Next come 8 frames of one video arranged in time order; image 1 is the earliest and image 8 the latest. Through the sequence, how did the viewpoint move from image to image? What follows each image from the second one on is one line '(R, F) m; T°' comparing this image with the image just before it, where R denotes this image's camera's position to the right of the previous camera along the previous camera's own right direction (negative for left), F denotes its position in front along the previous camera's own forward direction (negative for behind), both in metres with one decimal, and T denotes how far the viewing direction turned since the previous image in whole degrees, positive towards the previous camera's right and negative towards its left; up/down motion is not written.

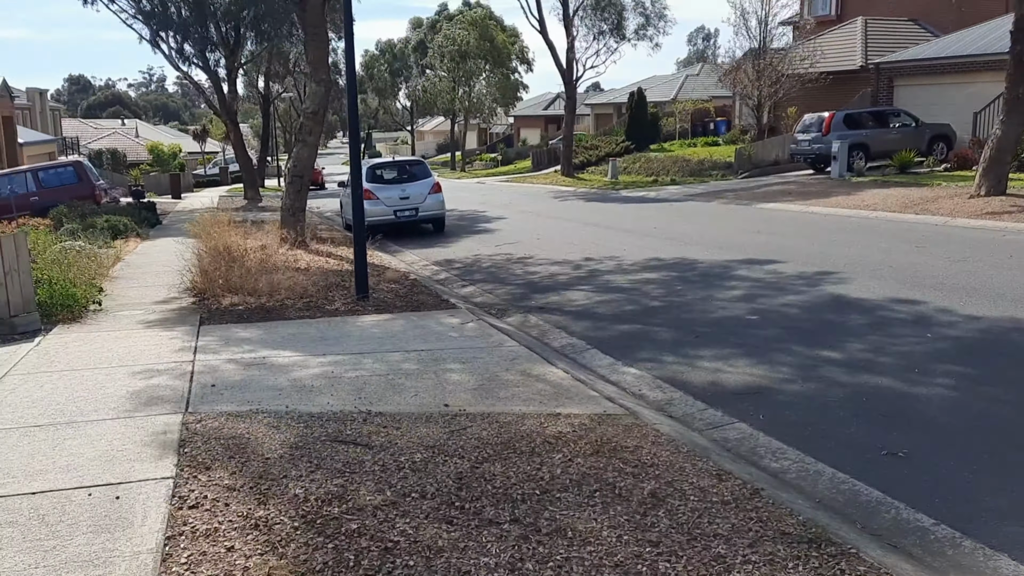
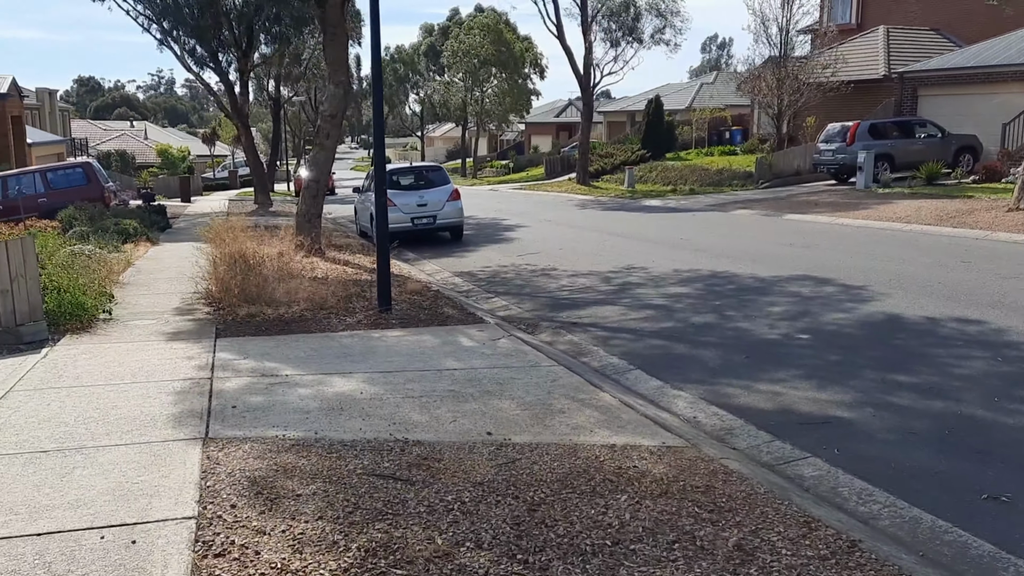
(-0.3, +0.5) m; 0°
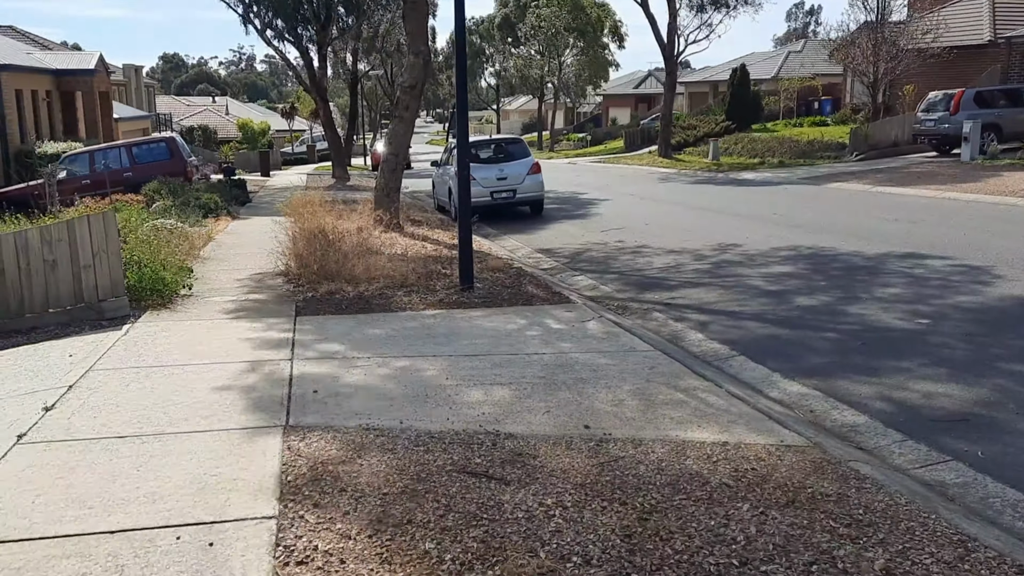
(-0.2, +0.4) m; -5°
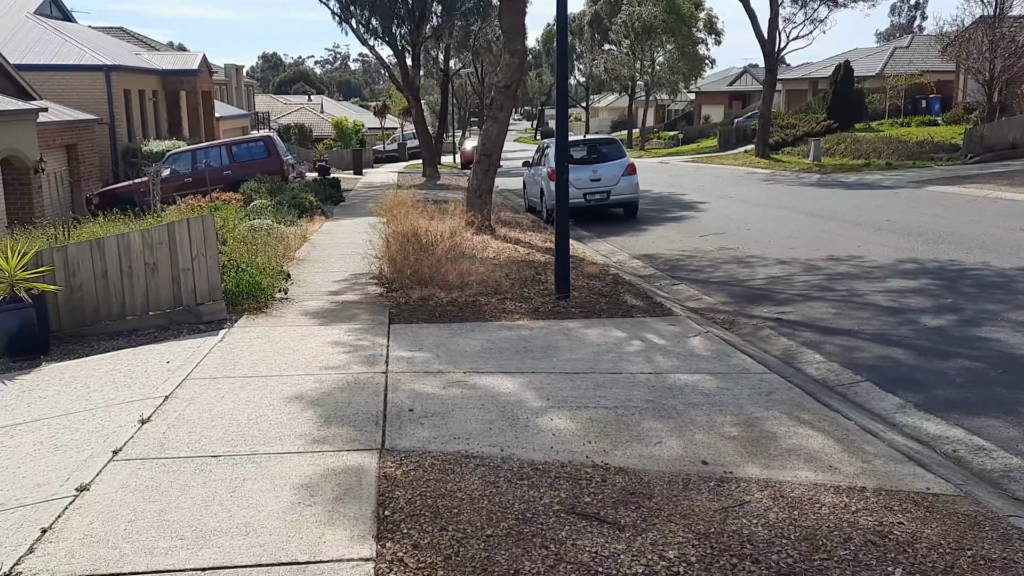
(-0.2, +0.3) m; -5°
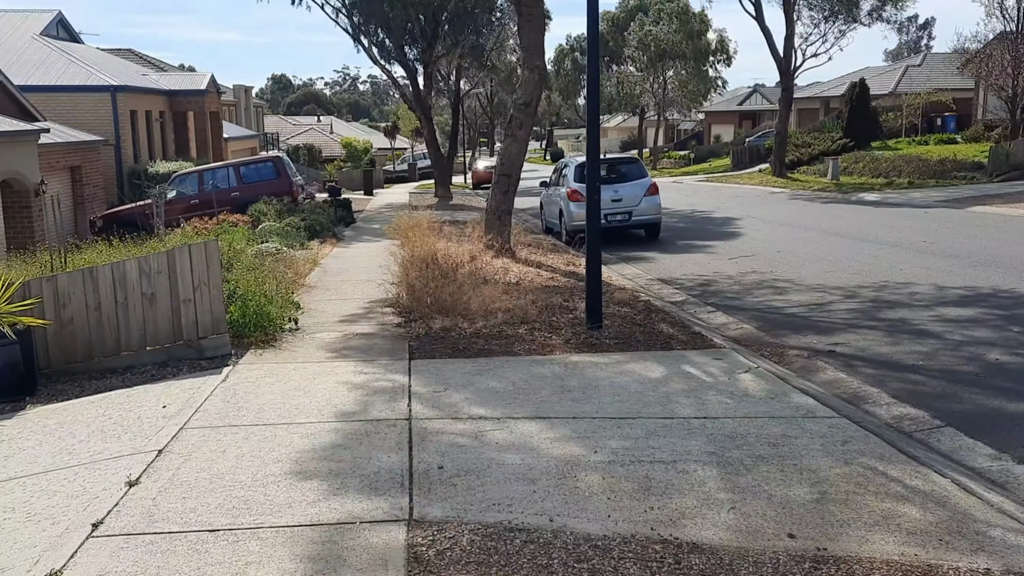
(-0.2, +0.7) m; 0°
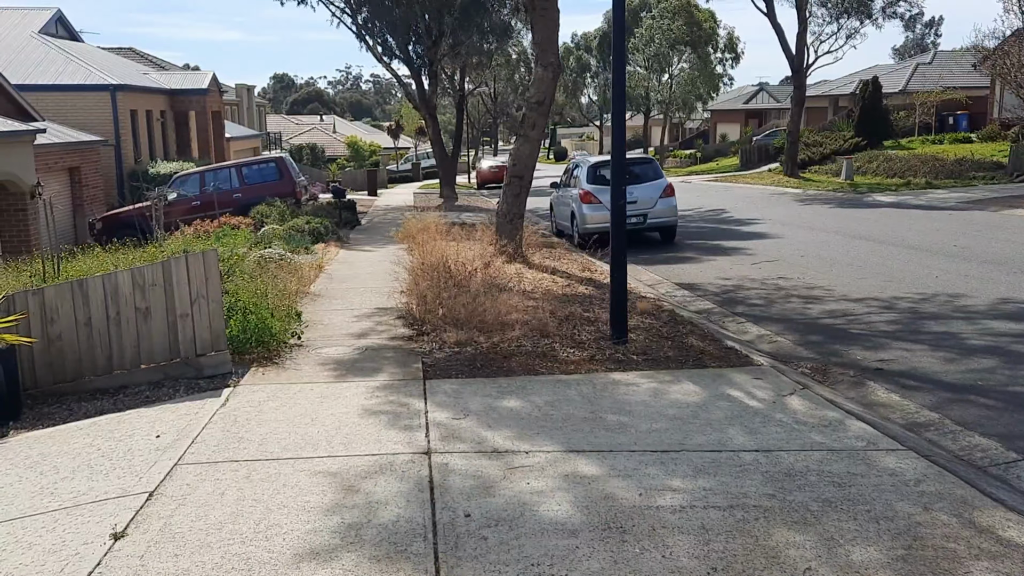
(-0.2, +0.6) m; 0°
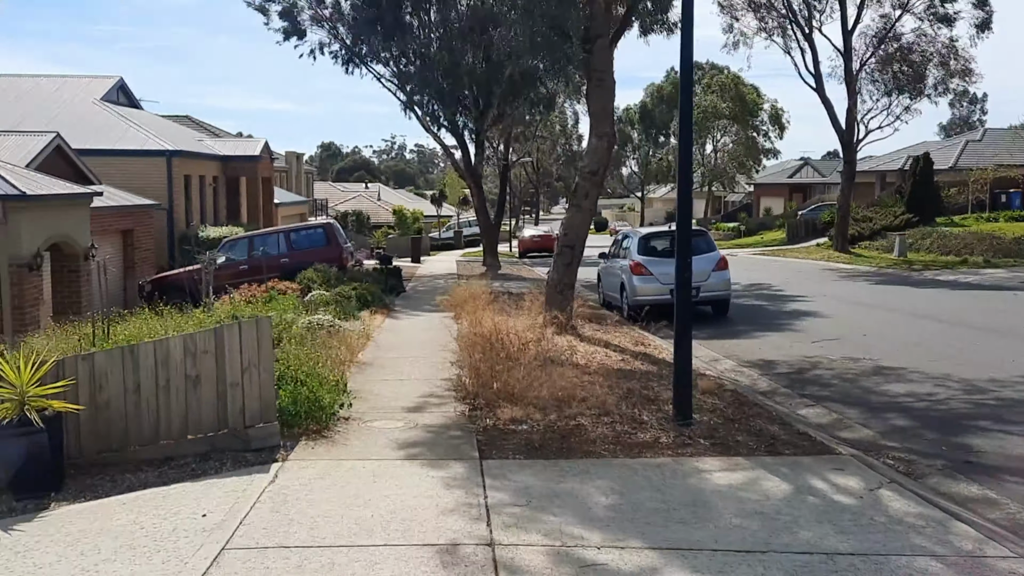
(-0.2, +0.3) m; -3°
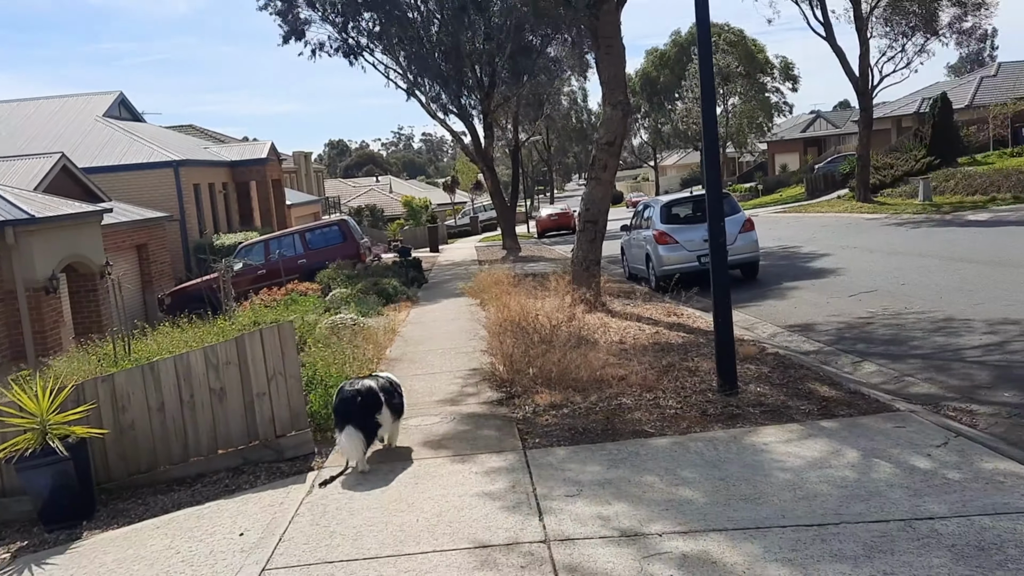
(-0.1, +0.3) m; -1°
